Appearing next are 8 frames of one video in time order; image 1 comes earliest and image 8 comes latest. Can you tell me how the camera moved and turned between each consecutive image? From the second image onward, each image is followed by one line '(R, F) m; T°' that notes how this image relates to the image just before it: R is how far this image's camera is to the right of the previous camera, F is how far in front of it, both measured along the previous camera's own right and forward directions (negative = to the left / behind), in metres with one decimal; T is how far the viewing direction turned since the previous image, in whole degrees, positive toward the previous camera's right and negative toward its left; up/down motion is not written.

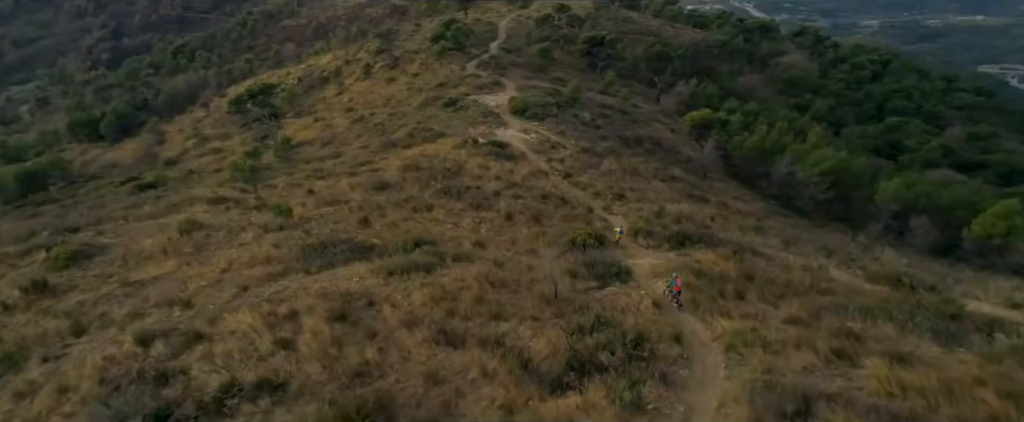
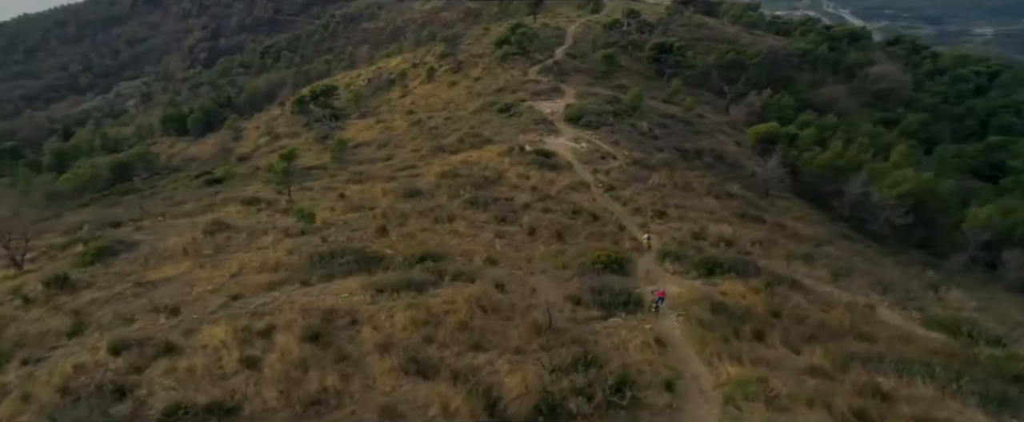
(+1.2, +0.6) m; -6°
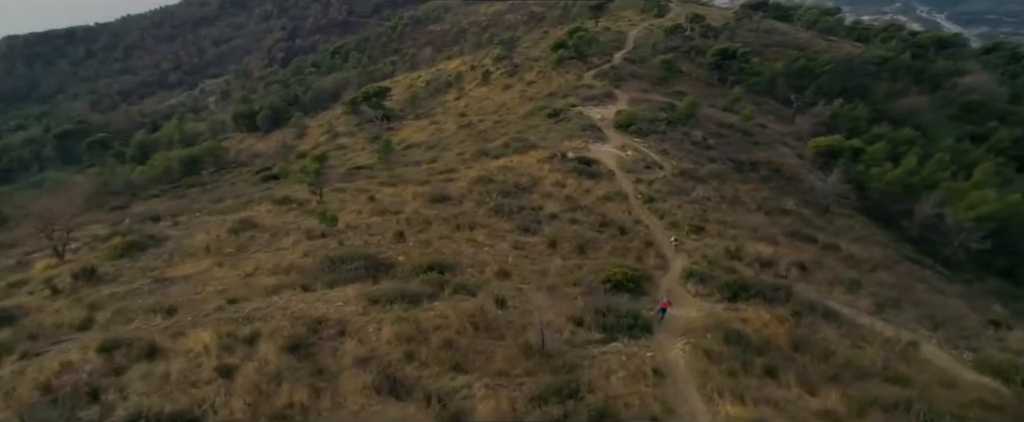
(+1.0, +0.4) m; -6°
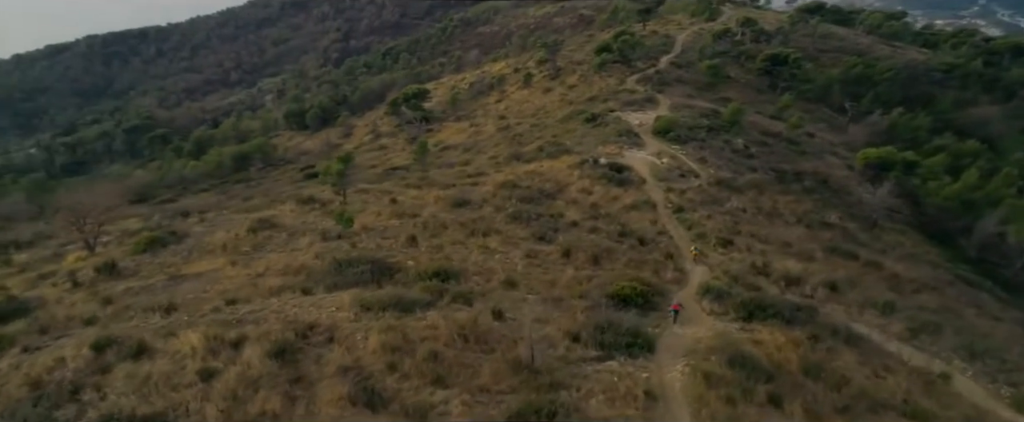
(+0.8, +0.3) m; -4°
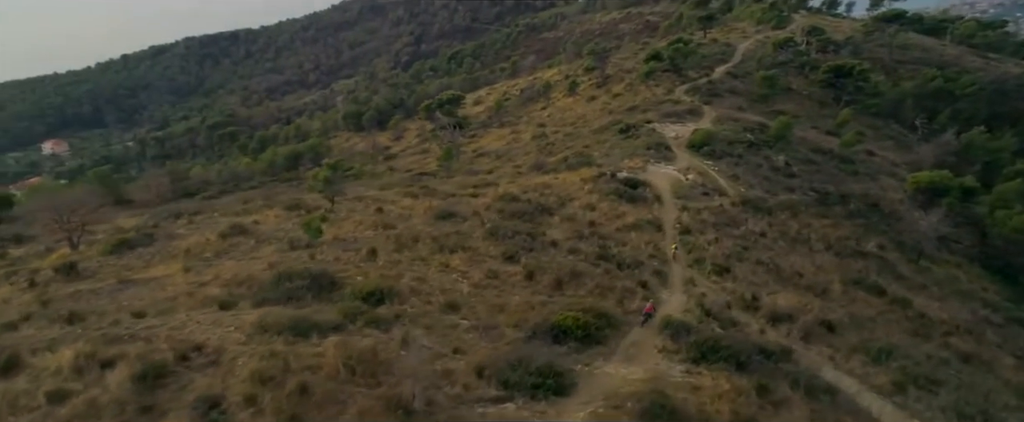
(+2.5, +0.7) m; -6°
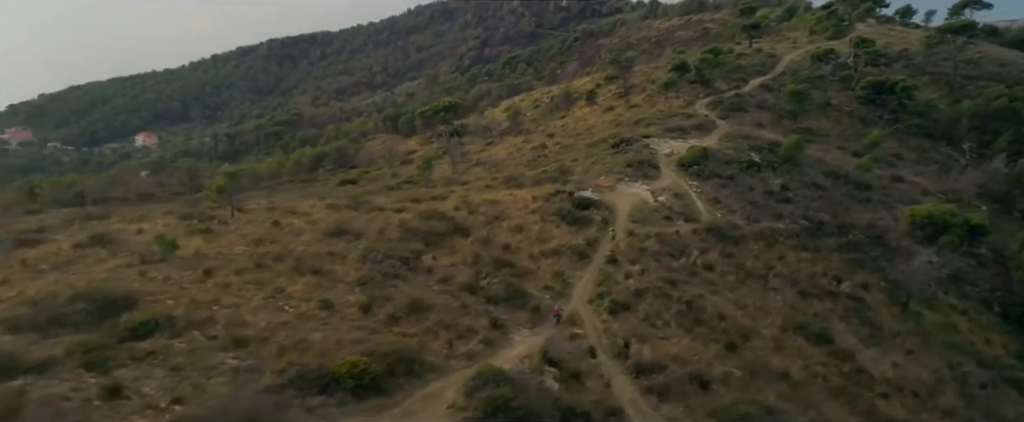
(+5.2, +1.5) m; -5°
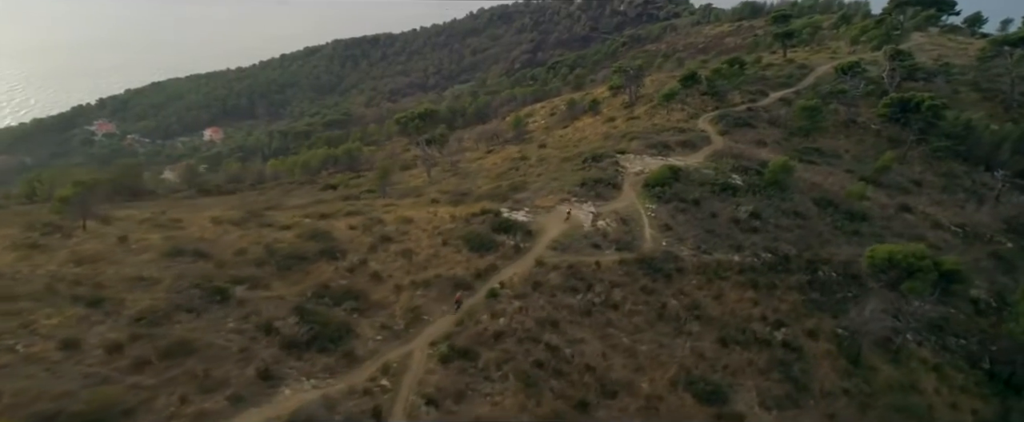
(+5.8, +2.1) m; -5°
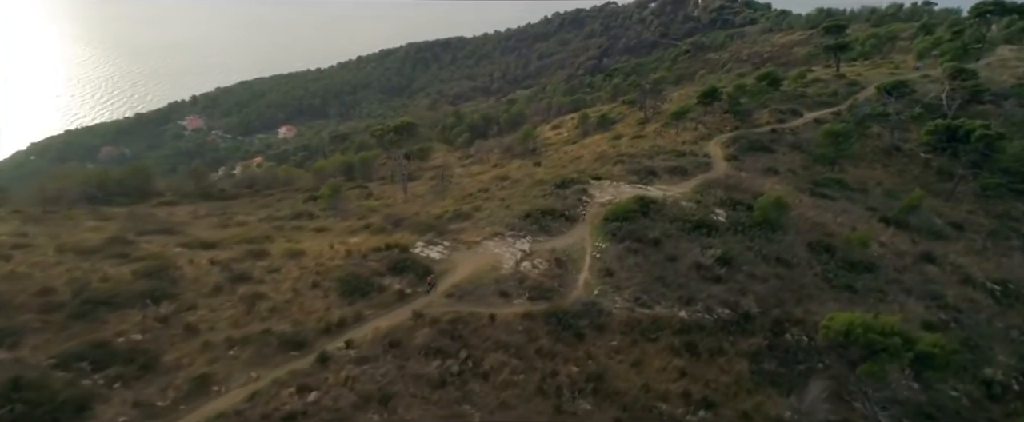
(+6.3, +3.5) m; -6°
